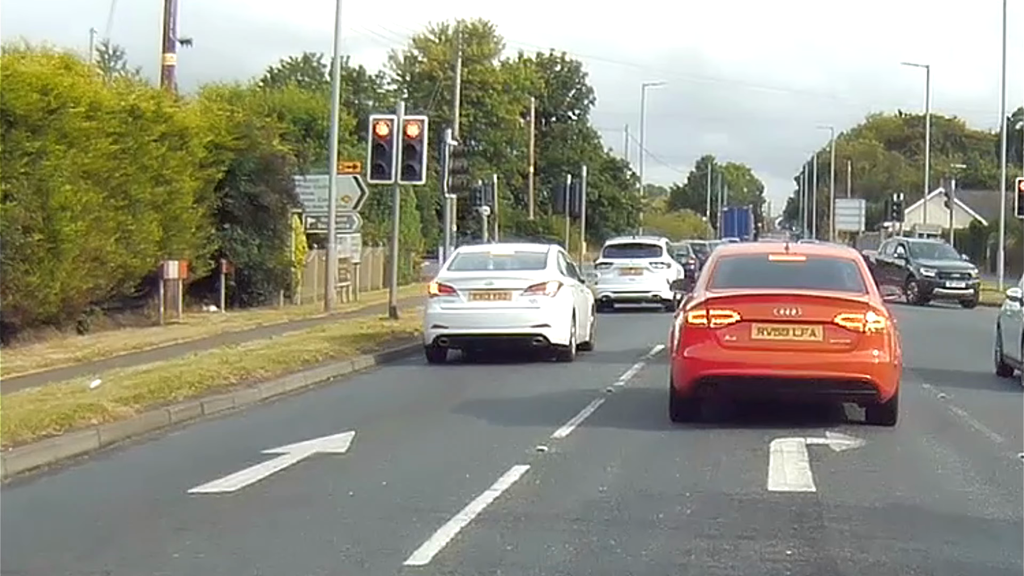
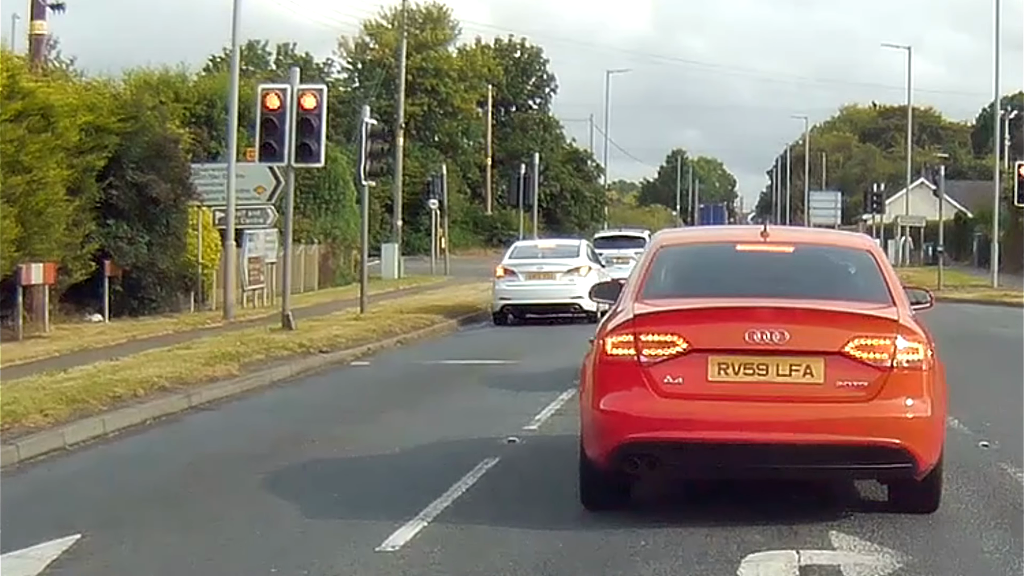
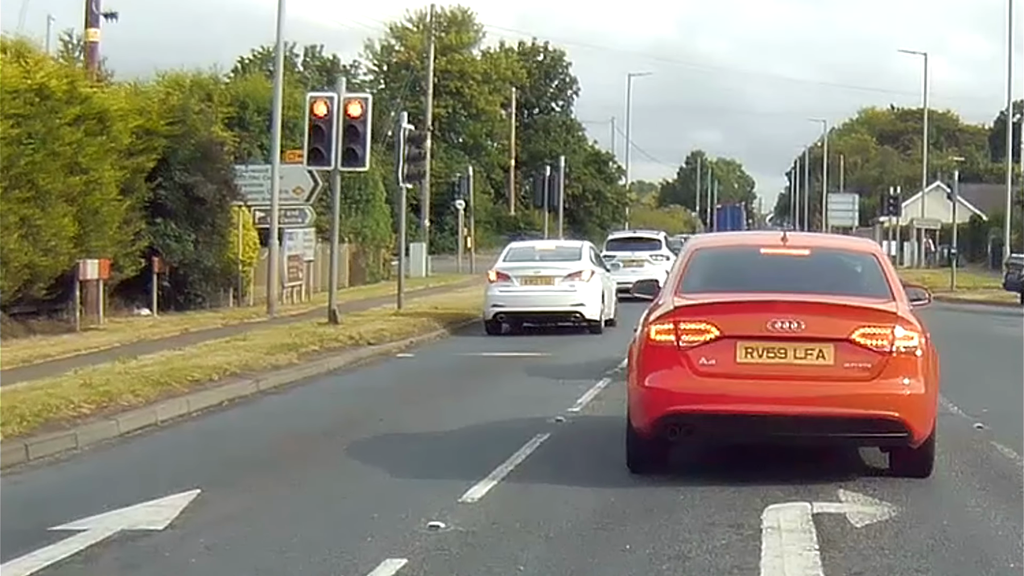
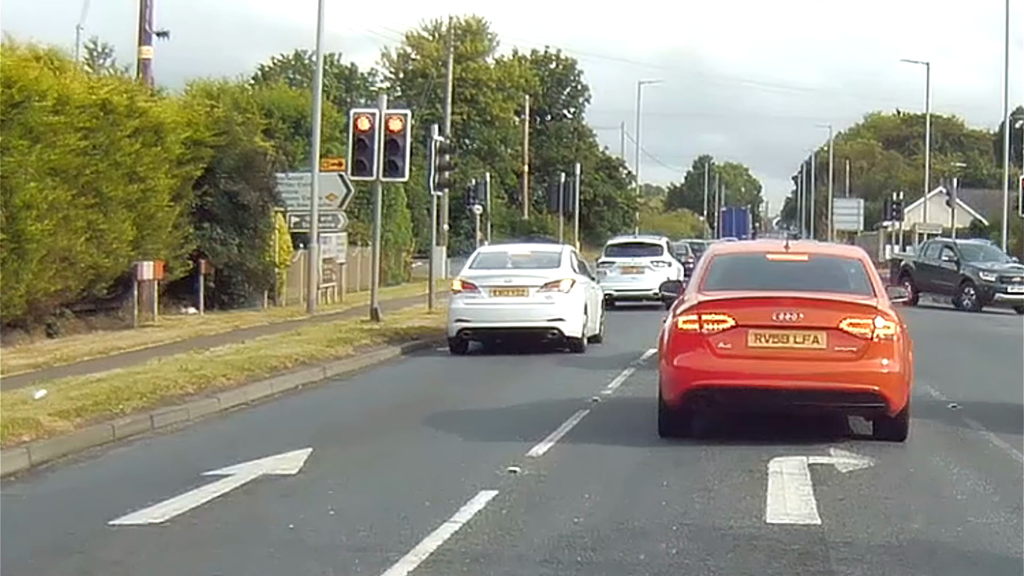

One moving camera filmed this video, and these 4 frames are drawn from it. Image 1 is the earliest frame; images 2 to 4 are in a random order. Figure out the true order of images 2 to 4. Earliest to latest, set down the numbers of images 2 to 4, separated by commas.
4, 3, 2
